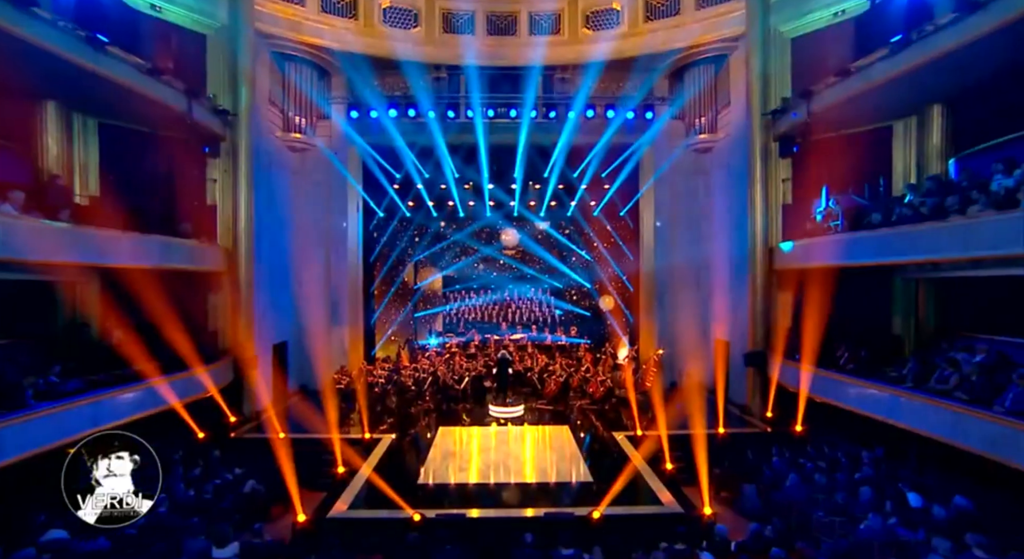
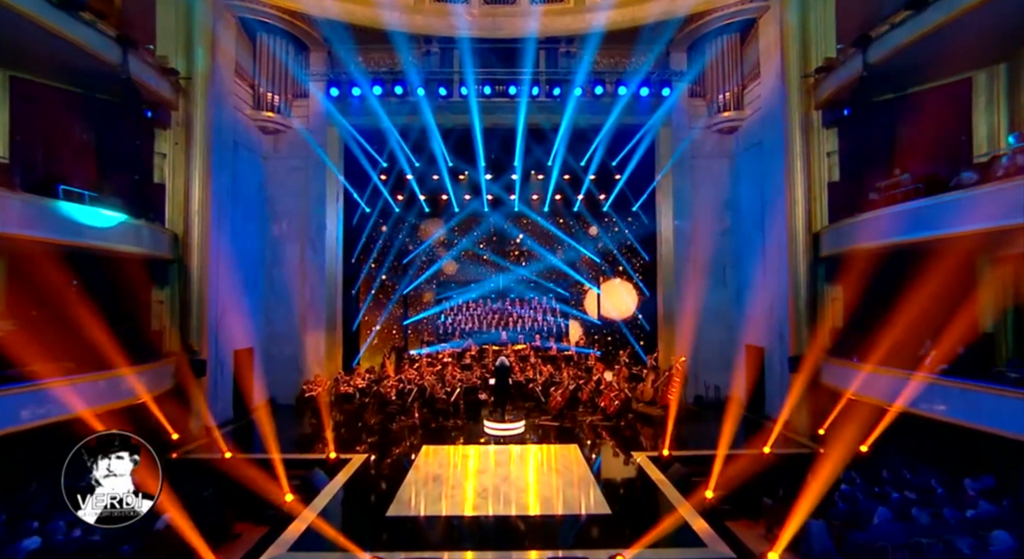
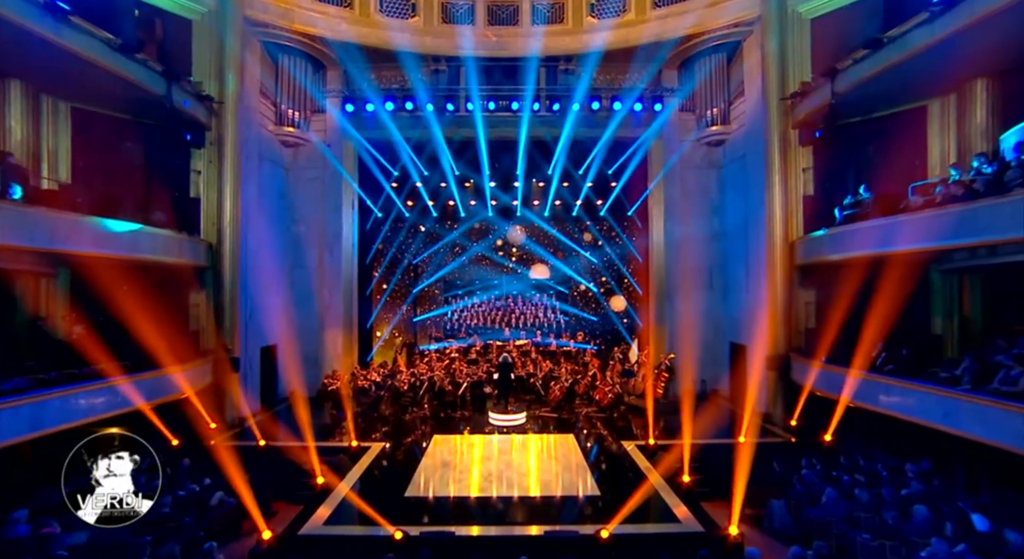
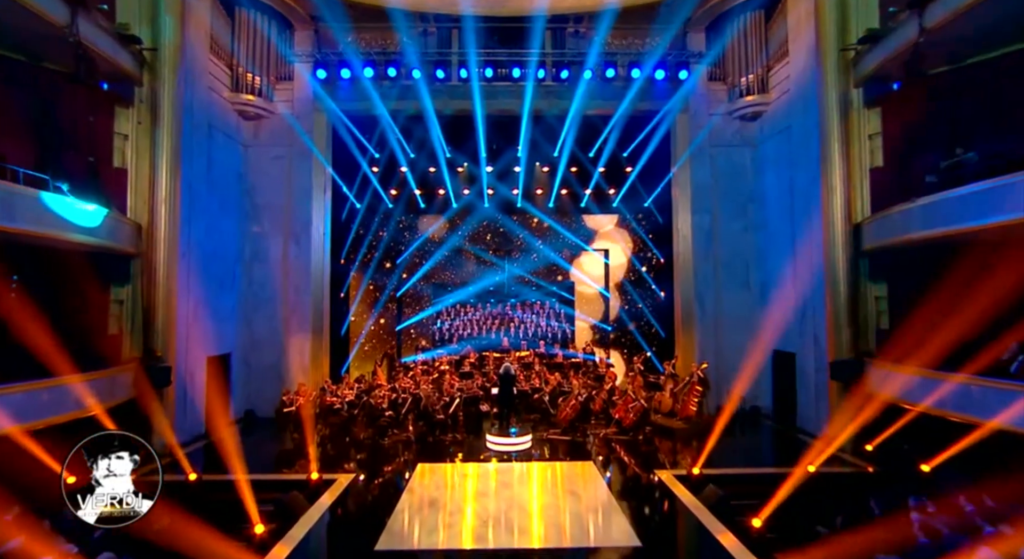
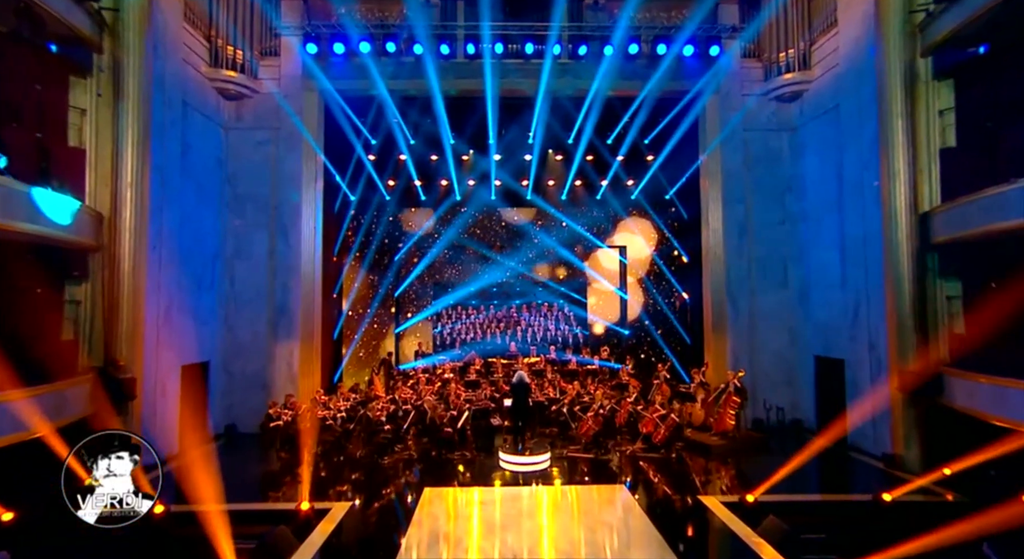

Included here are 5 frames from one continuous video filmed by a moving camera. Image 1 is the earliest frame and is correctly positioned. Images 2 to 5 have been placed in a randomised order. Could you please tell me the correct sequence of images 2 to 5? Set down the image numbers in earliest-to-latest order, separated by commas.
3, 2, 4, 5
